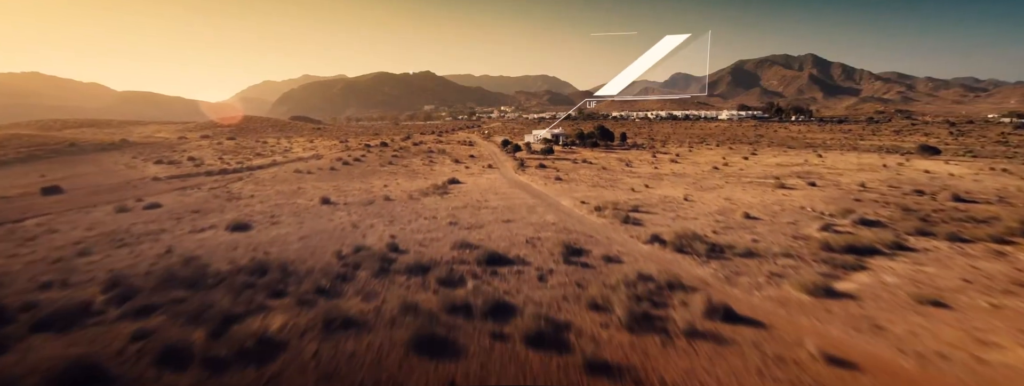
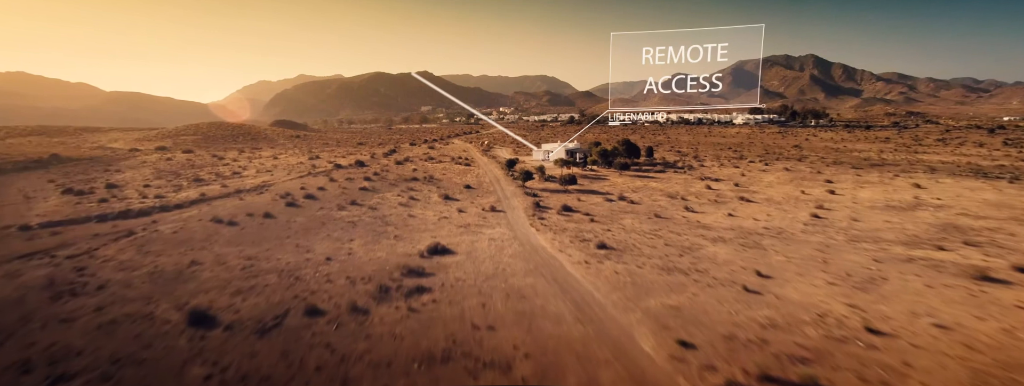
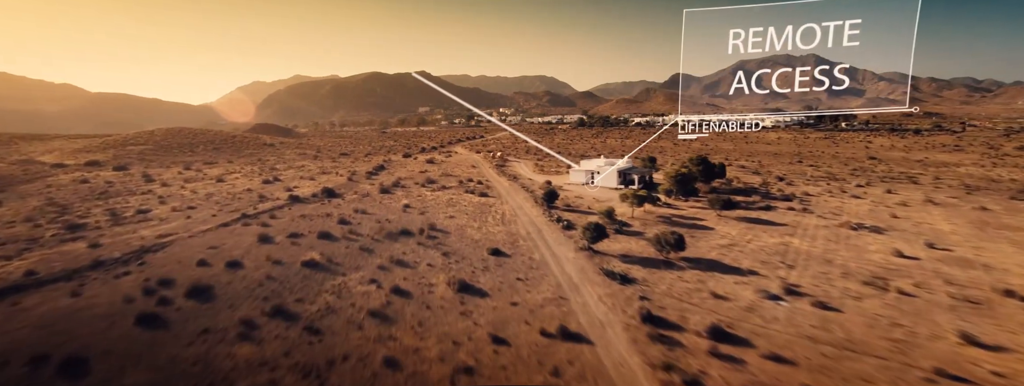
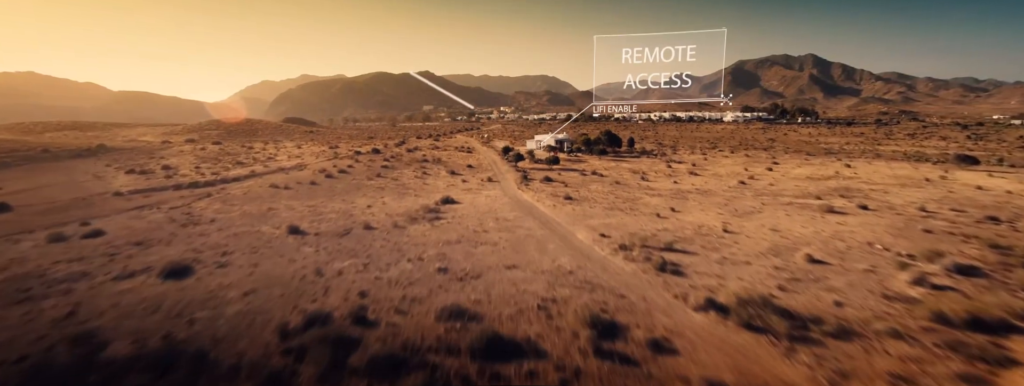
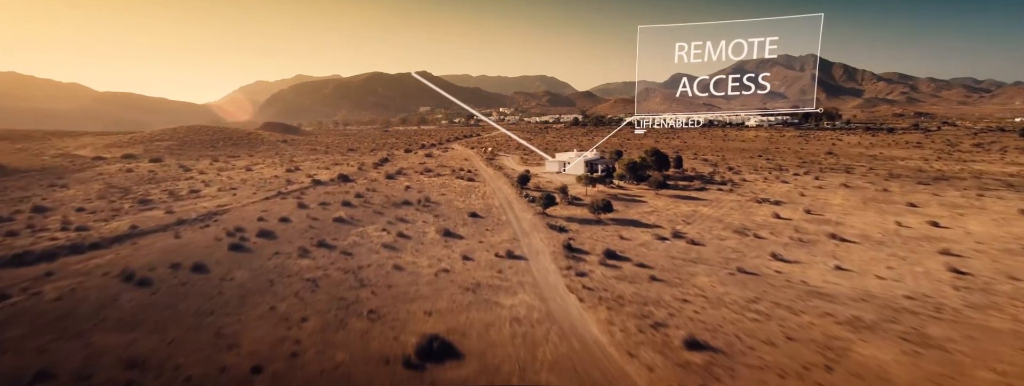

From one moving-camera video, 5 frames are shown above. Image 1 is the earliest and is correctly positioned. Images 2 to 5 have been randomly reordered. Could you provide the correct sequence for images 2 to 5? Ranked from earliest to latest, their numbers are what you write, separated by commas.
4, 2, 5, 3
